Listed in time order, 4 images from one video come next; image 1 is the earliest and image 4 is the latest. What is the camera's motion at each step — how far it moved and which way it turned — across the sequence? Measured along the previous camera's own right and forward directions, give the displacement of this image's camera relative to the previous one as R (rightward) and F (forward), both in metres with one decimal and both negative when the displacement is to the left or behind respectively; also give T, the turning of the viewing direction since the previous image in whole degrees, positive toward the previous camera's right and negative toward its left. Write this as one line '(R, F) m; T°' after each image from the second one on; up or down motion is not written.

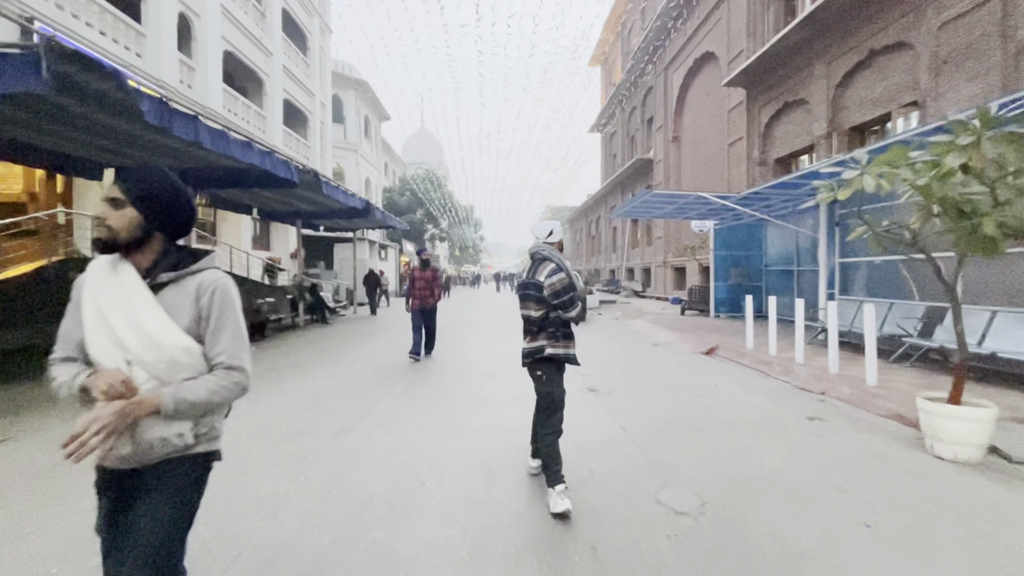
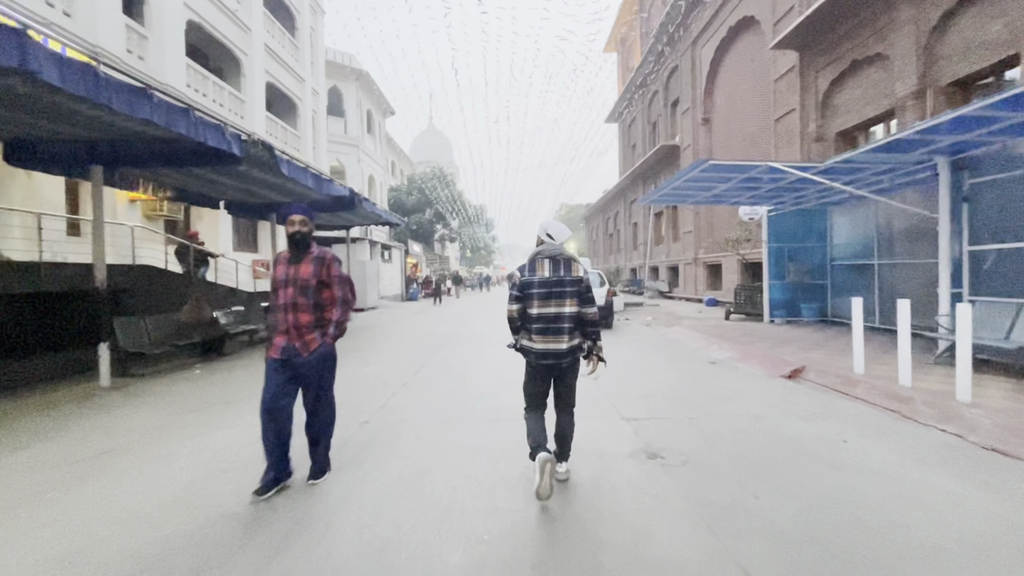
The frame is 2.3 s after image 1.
(0.0, +2.6) m; -2°
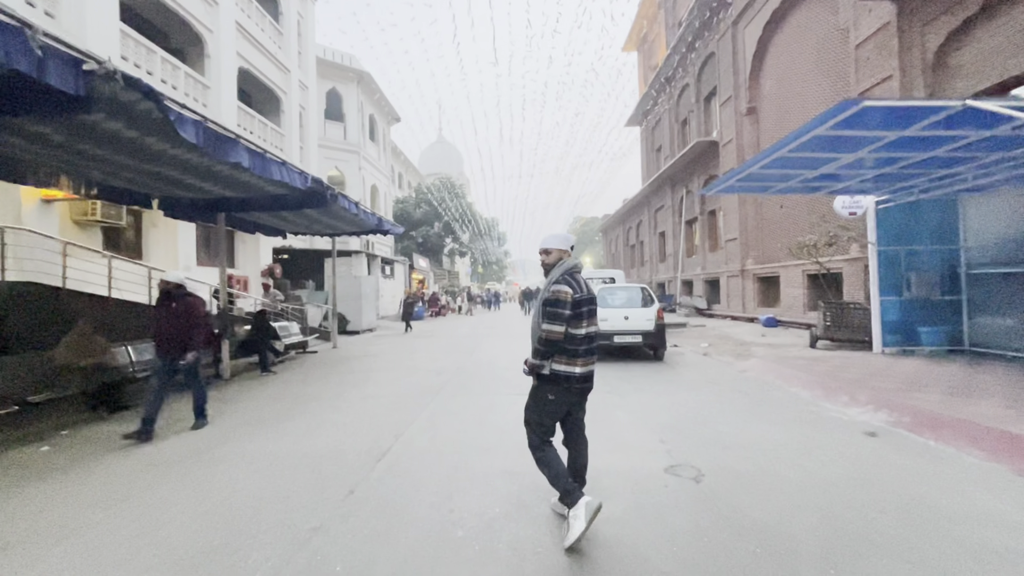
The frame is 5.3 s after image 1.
(-0.2, +3.3) m; -1°
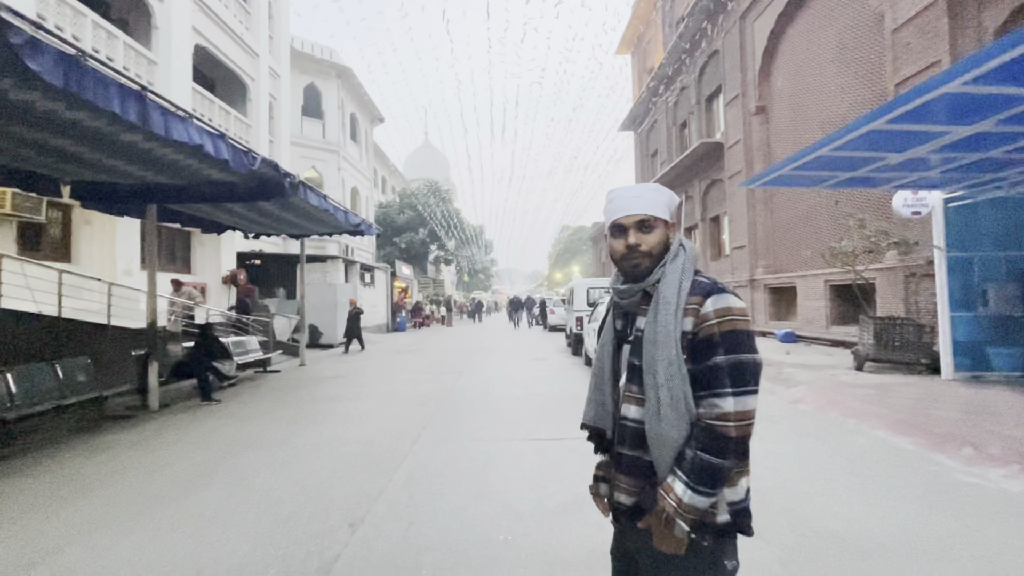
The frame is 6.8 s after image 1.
(-0.3, +1.8) m; +2°
